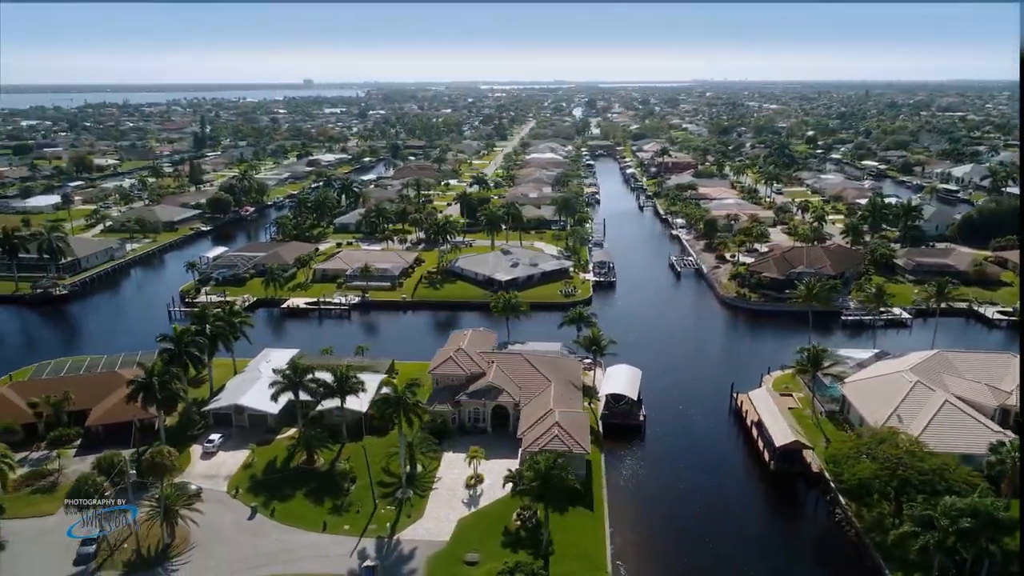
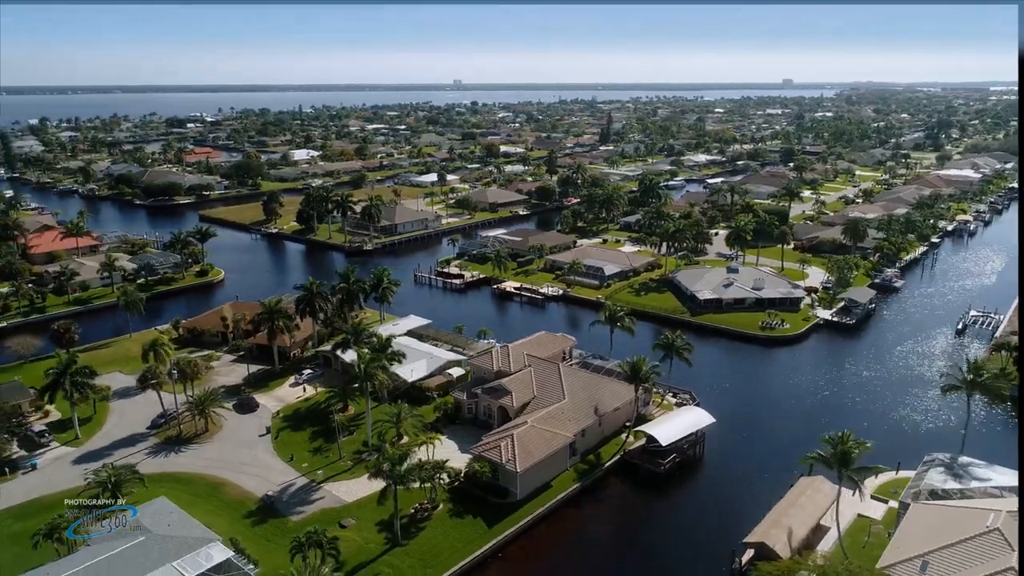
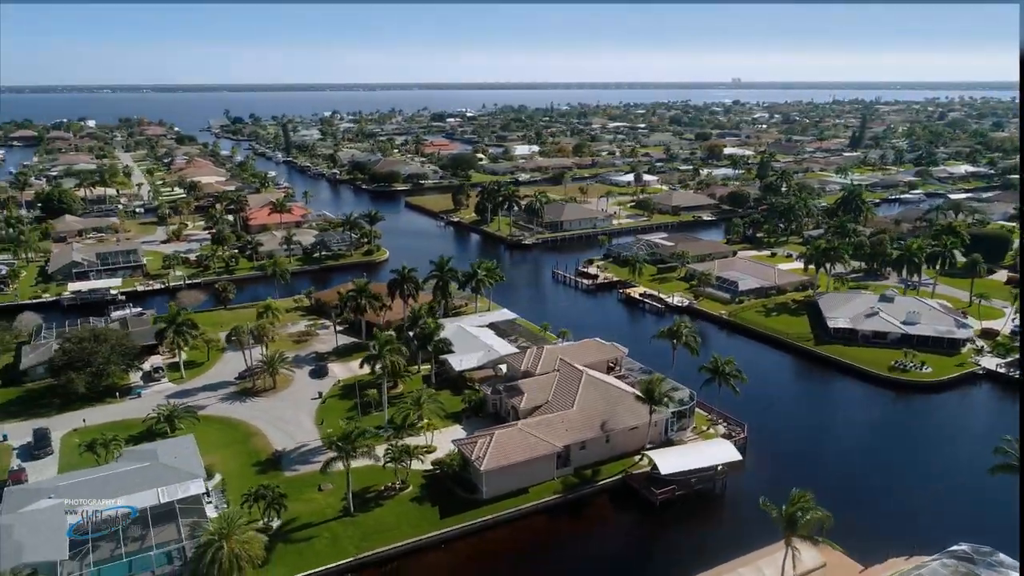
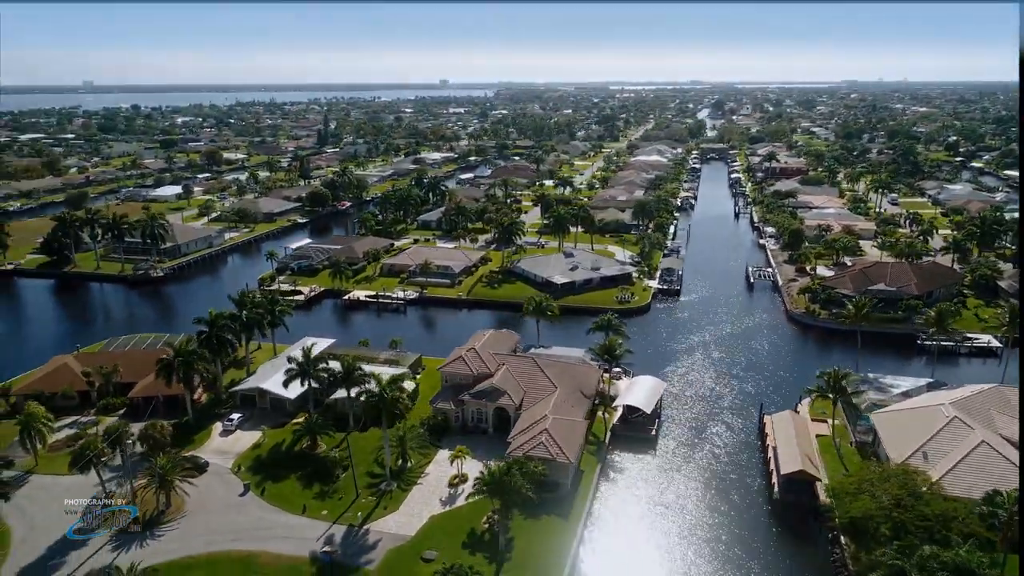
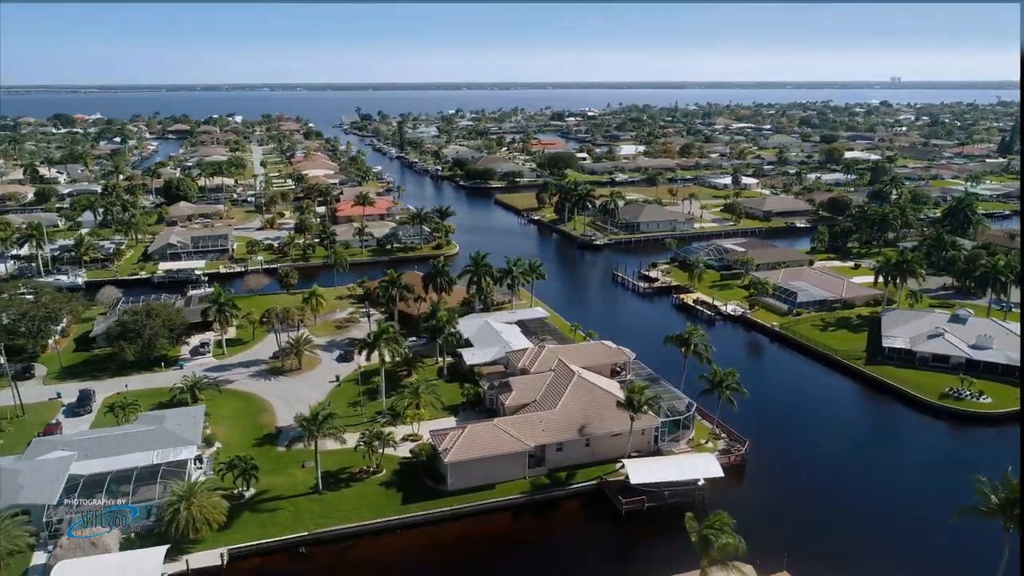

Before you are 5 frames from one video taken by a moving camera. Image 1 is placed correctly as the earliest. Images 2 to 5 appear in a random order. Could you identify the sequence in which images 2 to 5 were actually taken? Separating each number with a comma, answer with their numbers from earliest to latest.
4, 2, 3, 5
